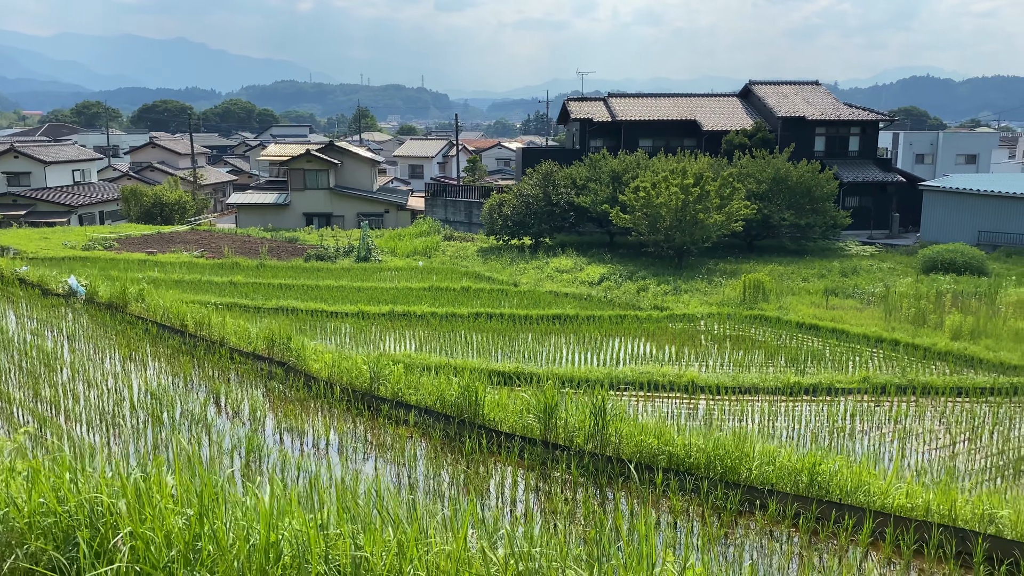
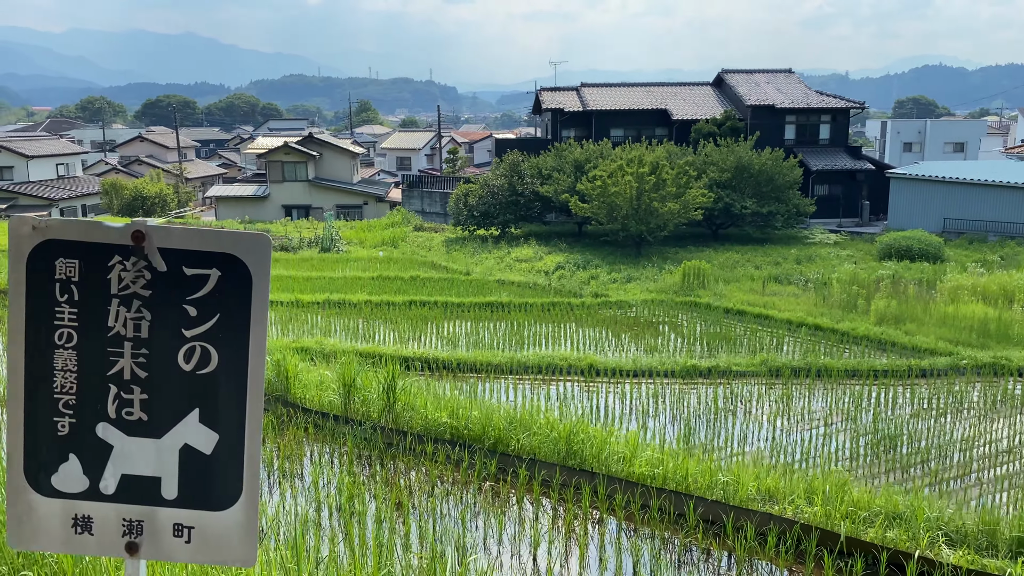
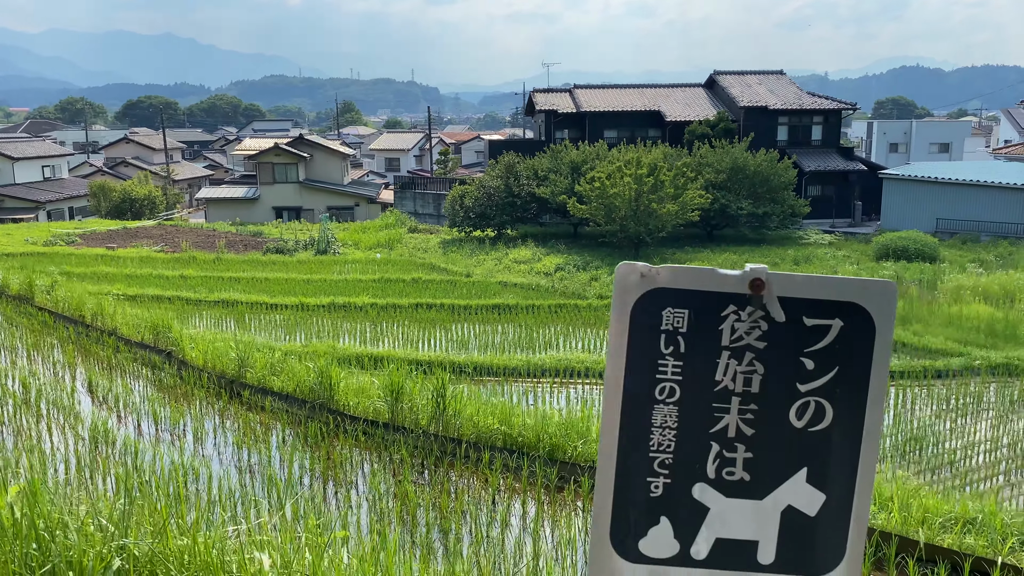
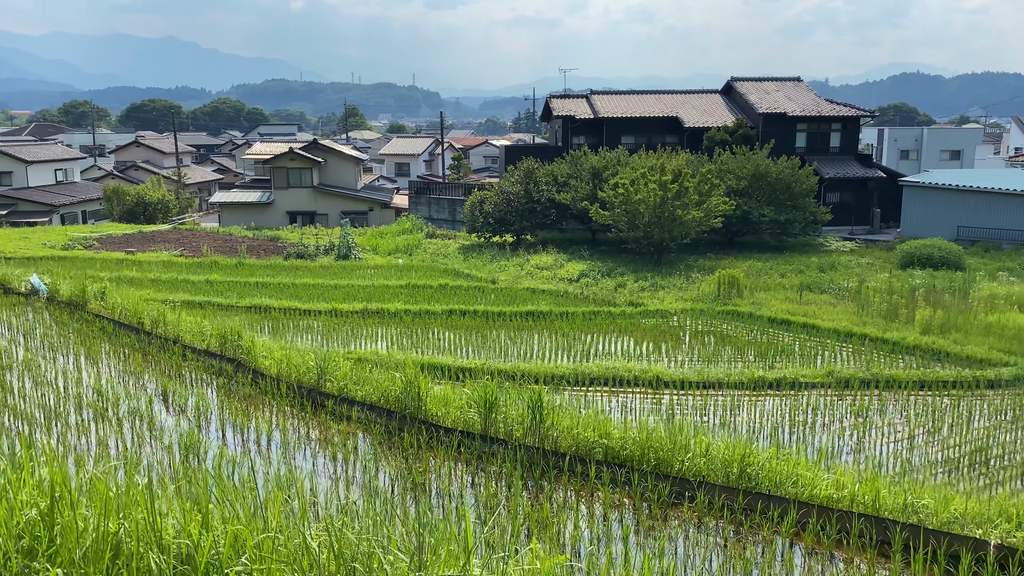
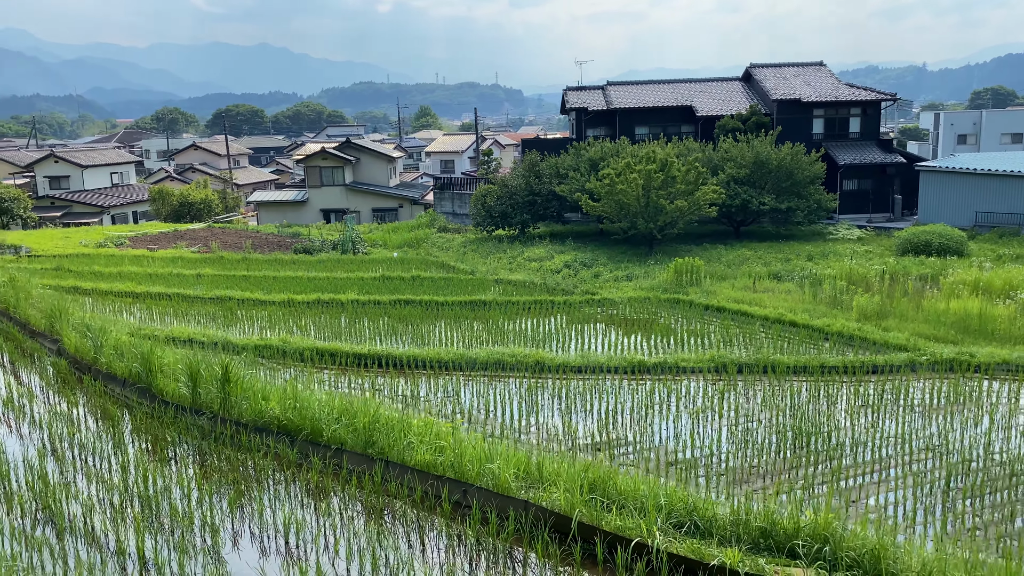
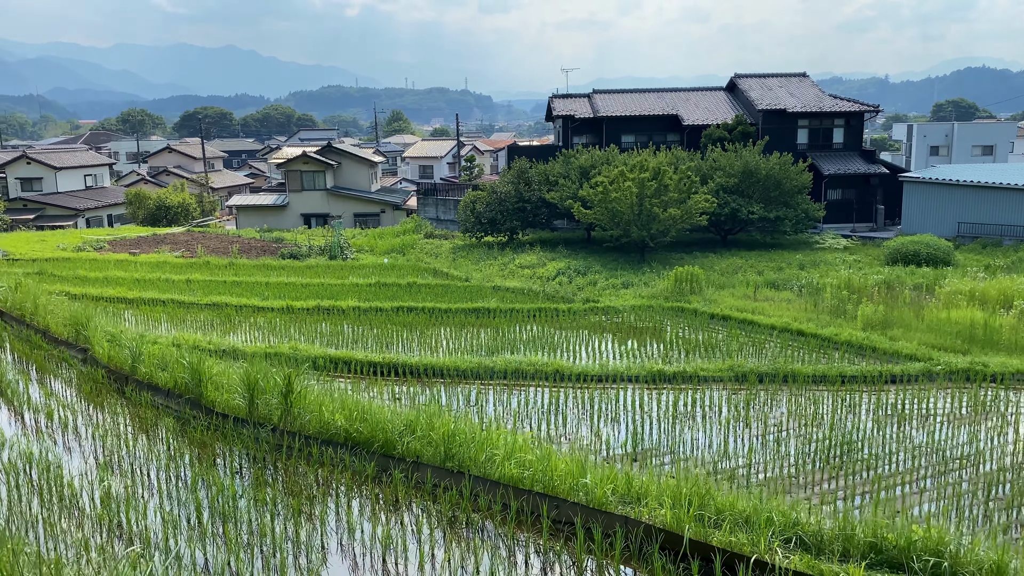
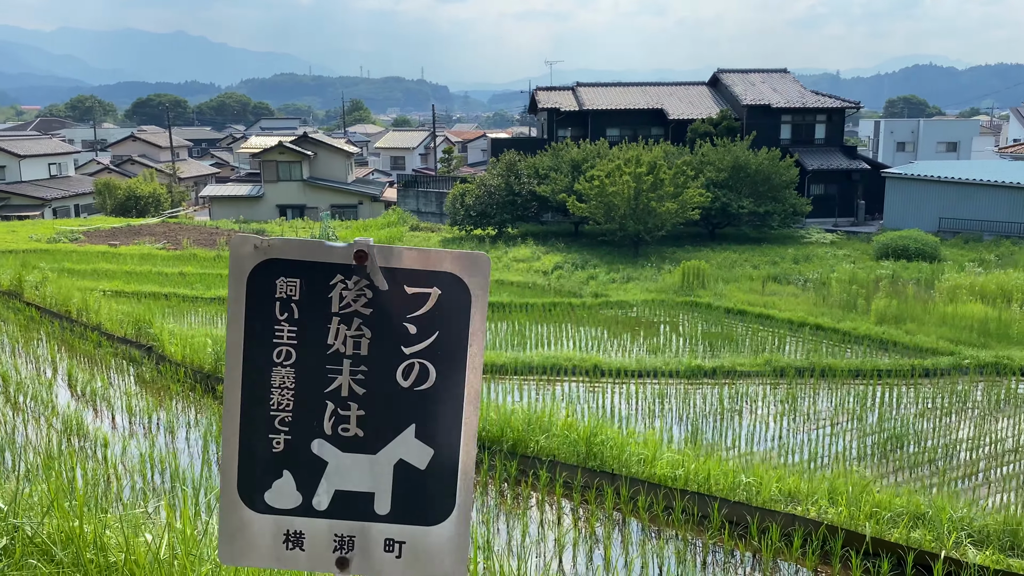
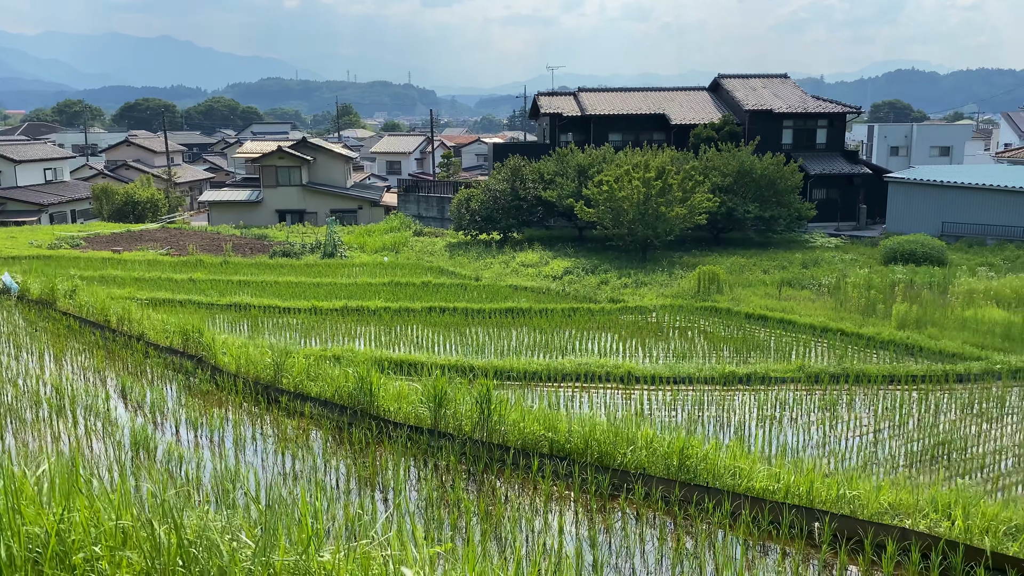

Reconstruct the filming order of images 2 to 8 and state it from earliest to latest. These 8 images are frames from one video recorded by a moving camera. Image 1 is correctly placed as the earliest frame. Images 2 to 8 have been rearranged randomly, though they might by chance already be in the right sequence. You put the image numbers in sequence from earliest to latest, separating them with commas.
4, 8, 3, 7, 2, 6, 5
